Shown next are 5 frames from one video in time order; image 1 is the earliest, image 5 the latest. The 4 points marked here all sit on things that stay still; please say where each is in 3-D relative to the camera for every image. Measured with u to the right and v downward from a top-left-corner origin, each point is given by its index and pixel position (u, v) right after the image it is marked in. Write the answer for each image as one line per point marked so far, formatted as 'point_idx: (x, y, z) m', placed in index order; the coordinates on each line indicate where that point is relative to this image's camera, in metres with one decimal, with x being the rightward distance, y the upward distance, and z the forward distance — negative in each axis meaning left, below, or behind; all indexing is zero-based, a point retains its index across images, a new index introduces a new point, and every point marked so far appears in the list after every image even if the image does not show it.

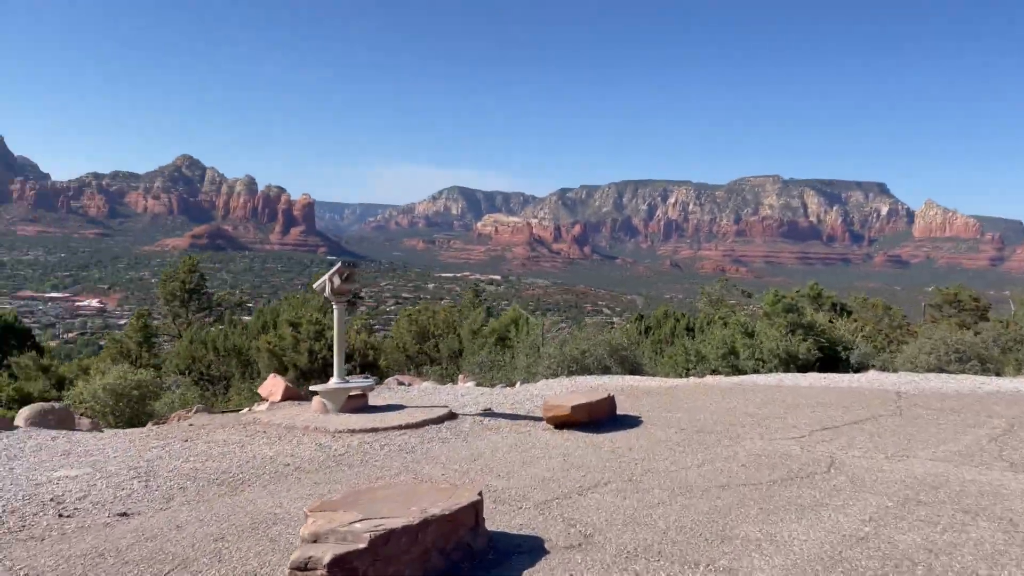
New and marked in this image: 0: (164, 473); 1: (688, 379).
0: (-3.5, -1.8, +6.0) m
1: (+5.2, -2.4, +17.6) m
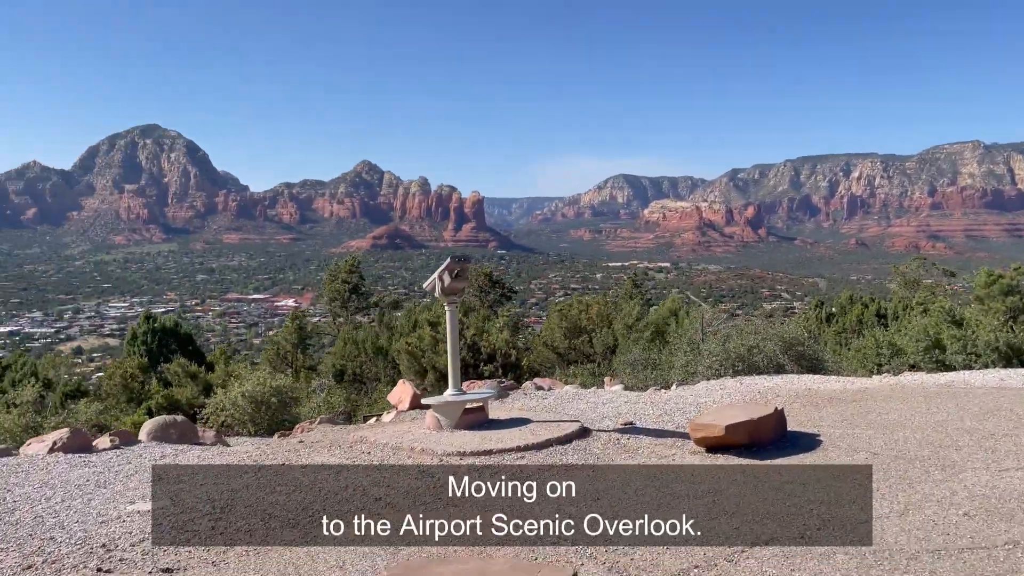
0: (-2.5, -2.0, +5.5) m
1: (+8.9, -2.2, +14.5) m
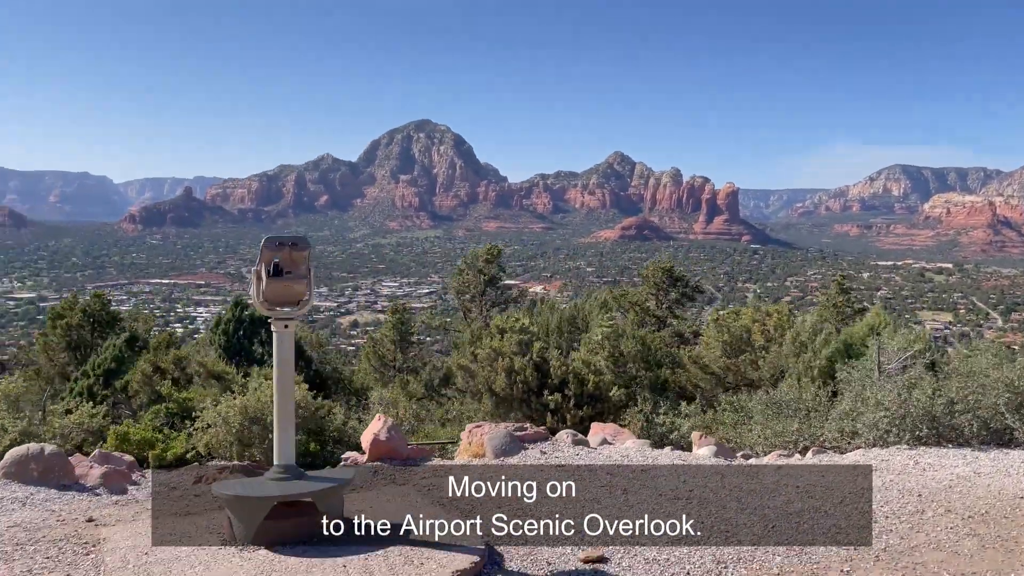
0: (-4.4, -2.2, +3.3) m
1: (+9.3, -3.0, +7.9) m
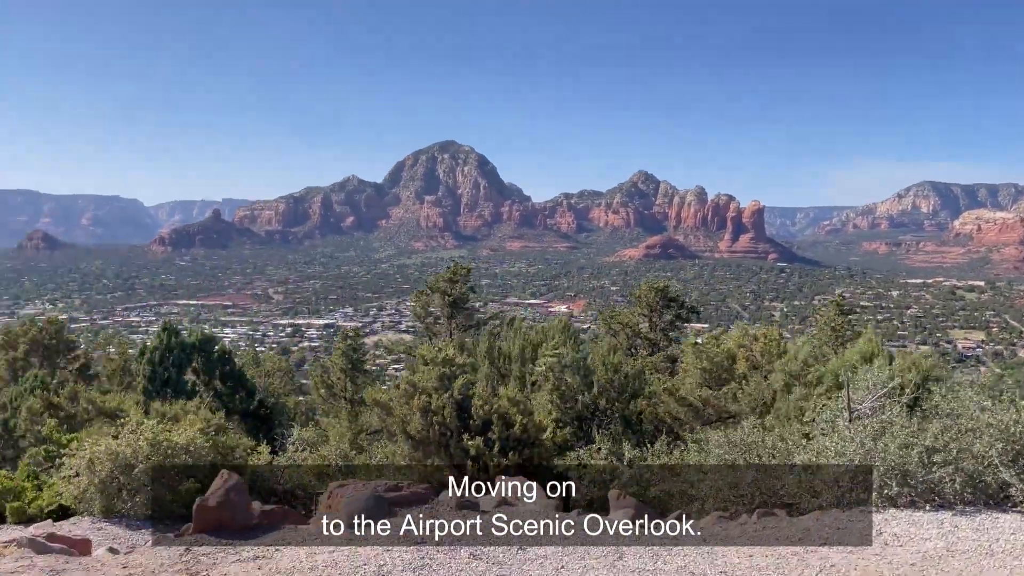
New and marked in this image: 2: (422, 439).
0: (-6.0, -2.4, +2.1) m
1: (+7.8, -3.3, +6.2) m
2: (-1.5, -2.6, +10.3) m
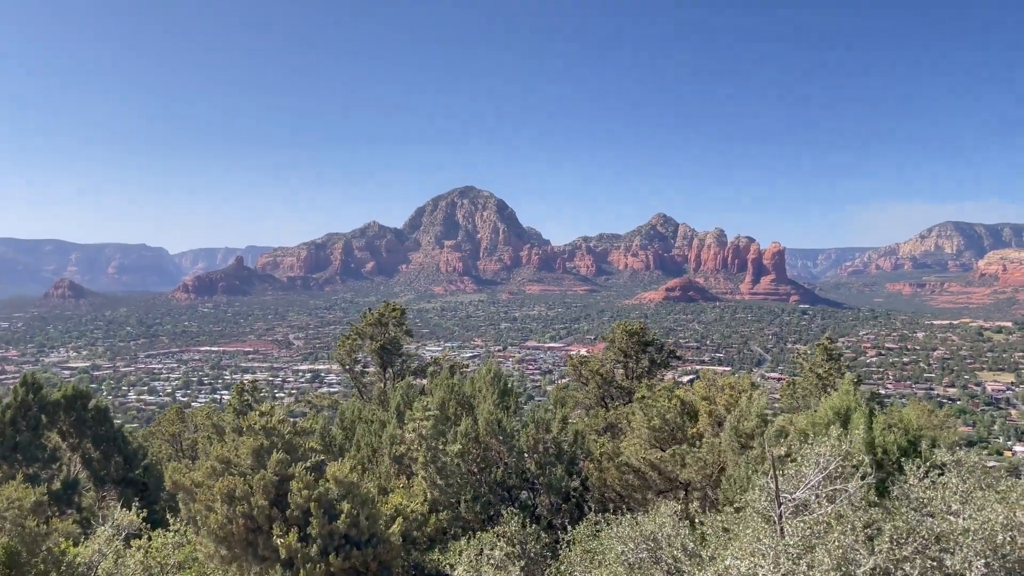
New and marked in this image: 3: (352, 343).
0: (-8.4, -2.5, -0.2) m
1: (+5.5, -3.5, +3.5) m
2: (-3.7, -3.2, +7.9) m
3: (-4.6, -1.7, +18.5) m
